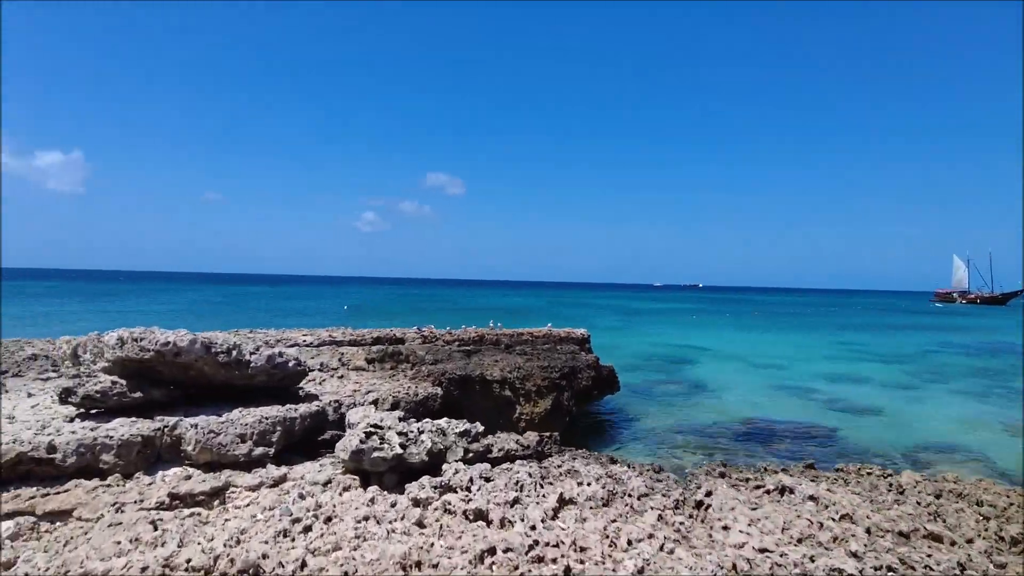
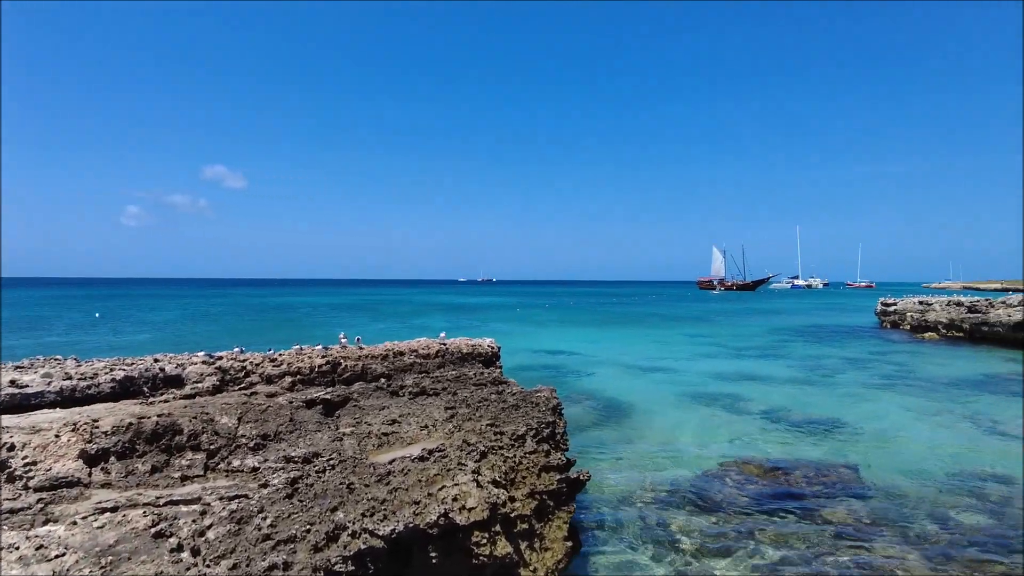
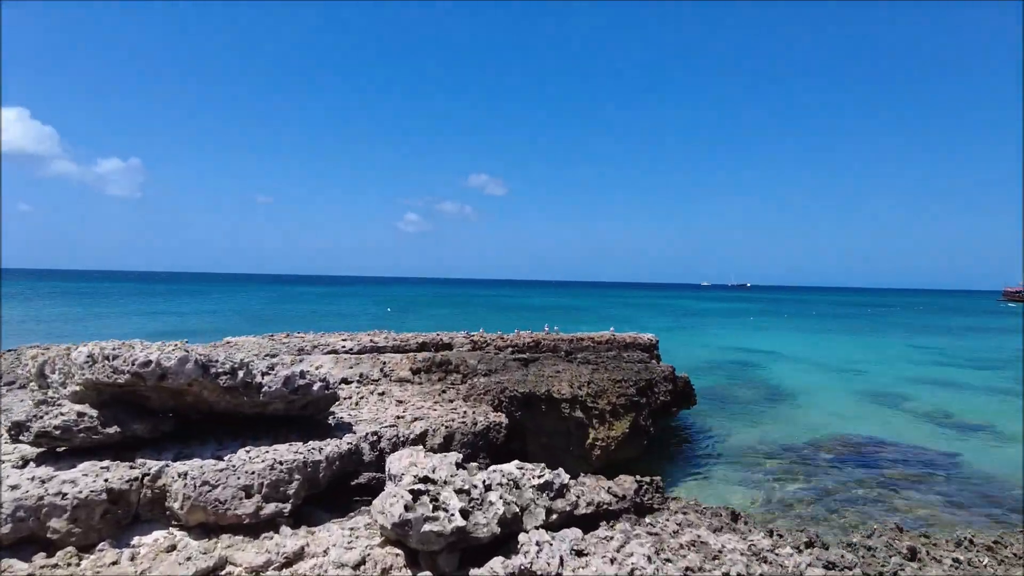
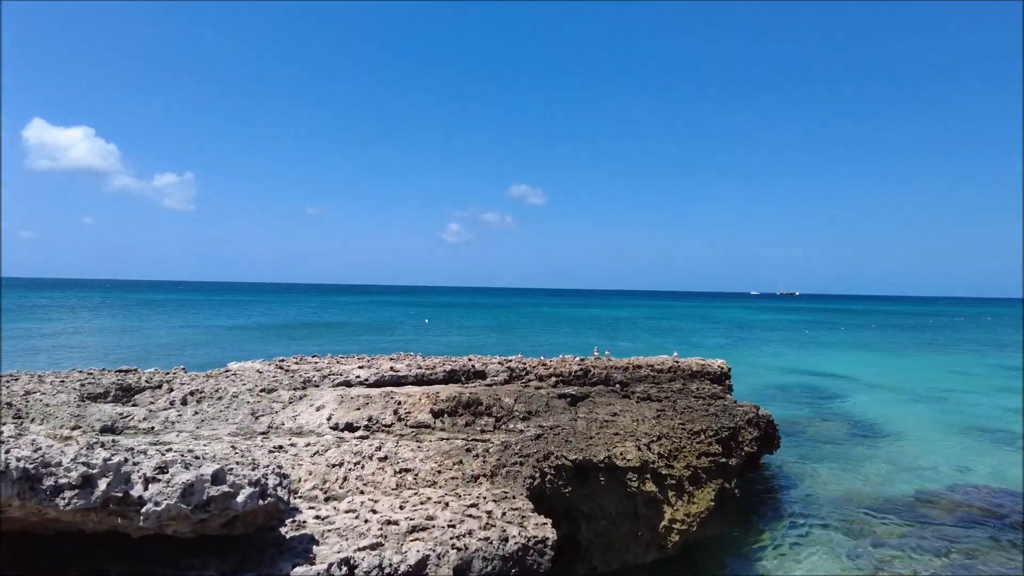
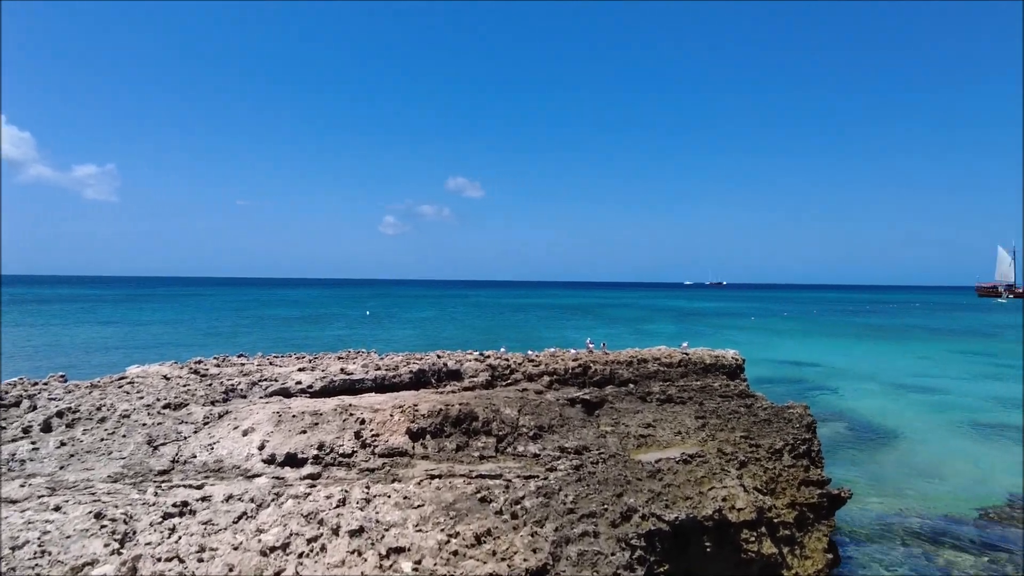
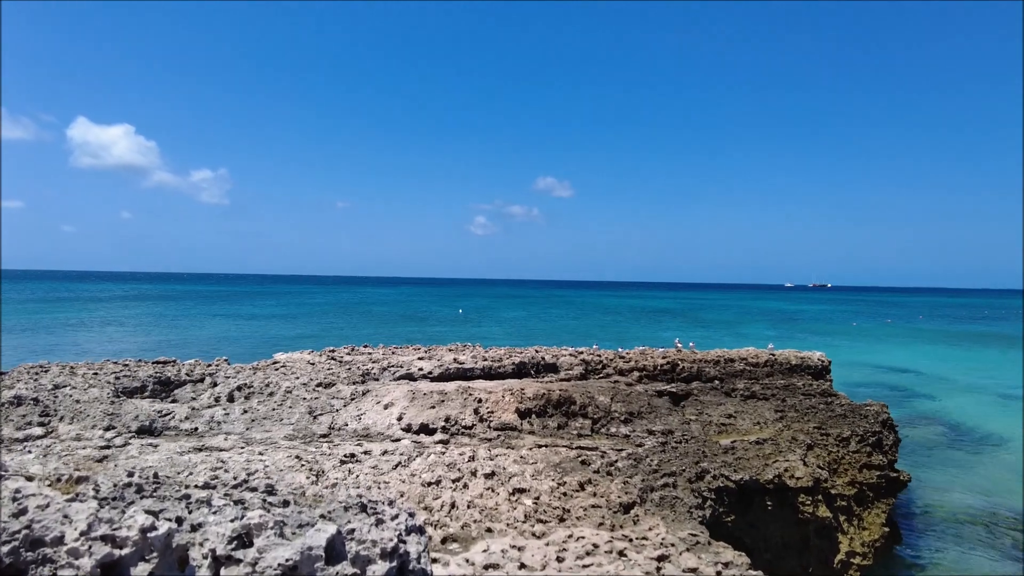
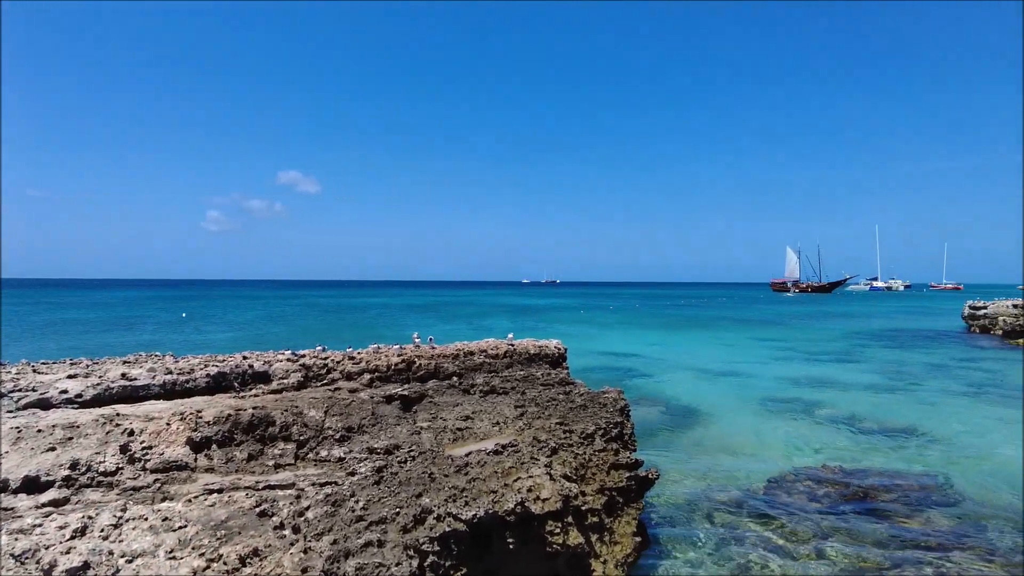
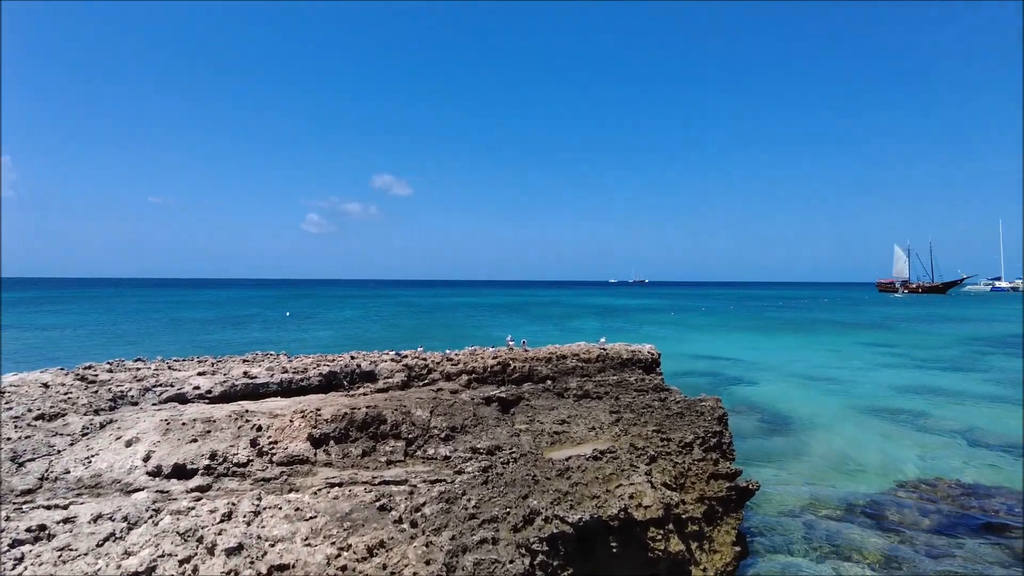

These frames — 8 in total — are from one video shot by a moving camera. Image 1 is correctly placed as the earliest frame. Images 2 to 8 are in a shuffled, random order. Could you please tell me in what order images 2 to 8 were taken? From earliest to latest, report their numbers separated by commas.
3, 4, 6, 5, 8, 7, 2
